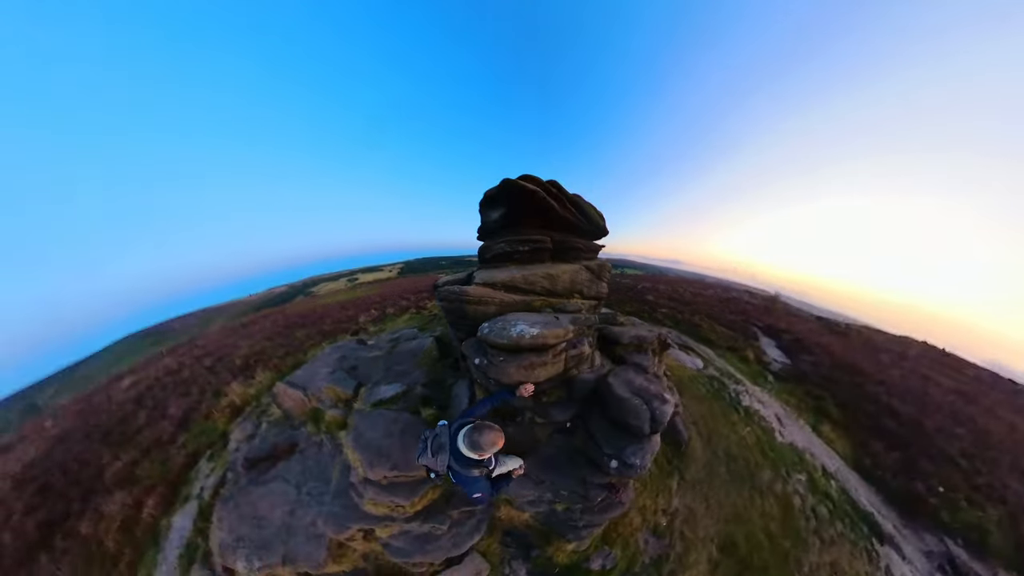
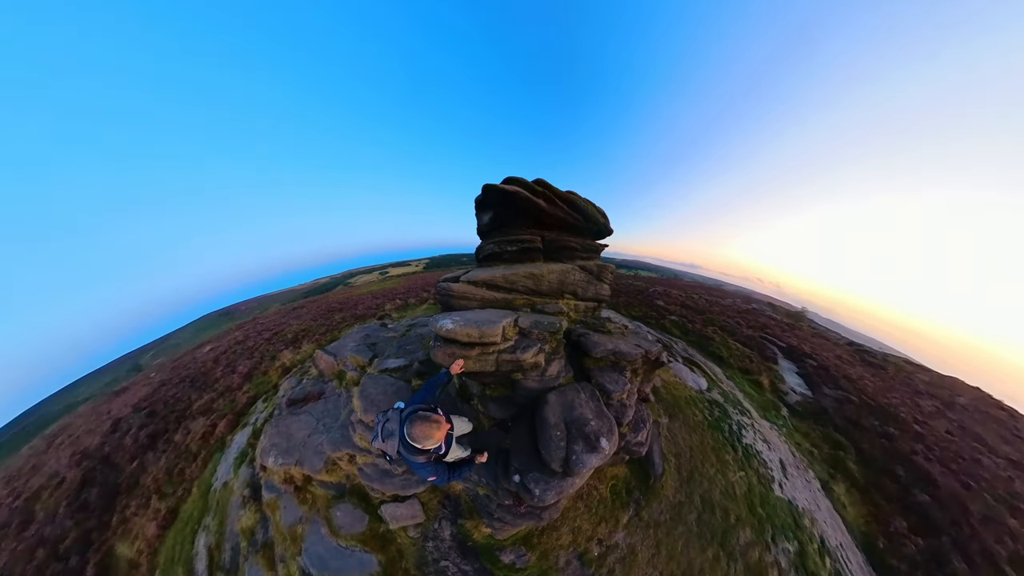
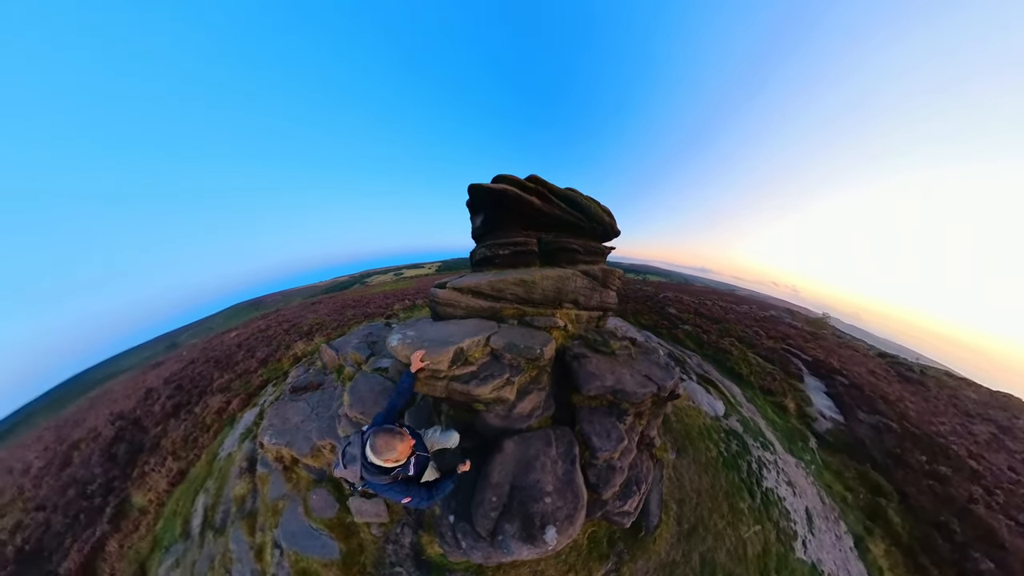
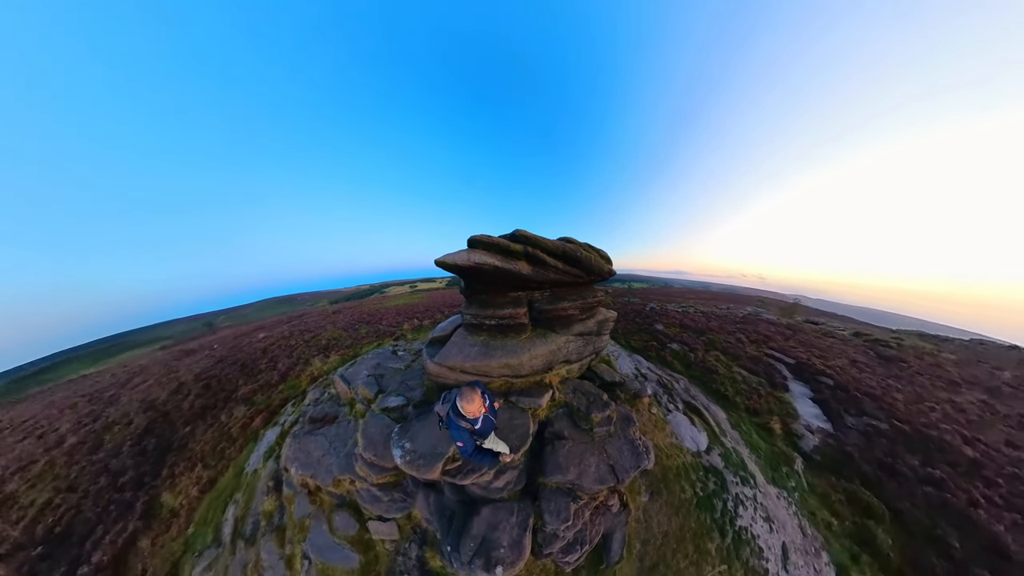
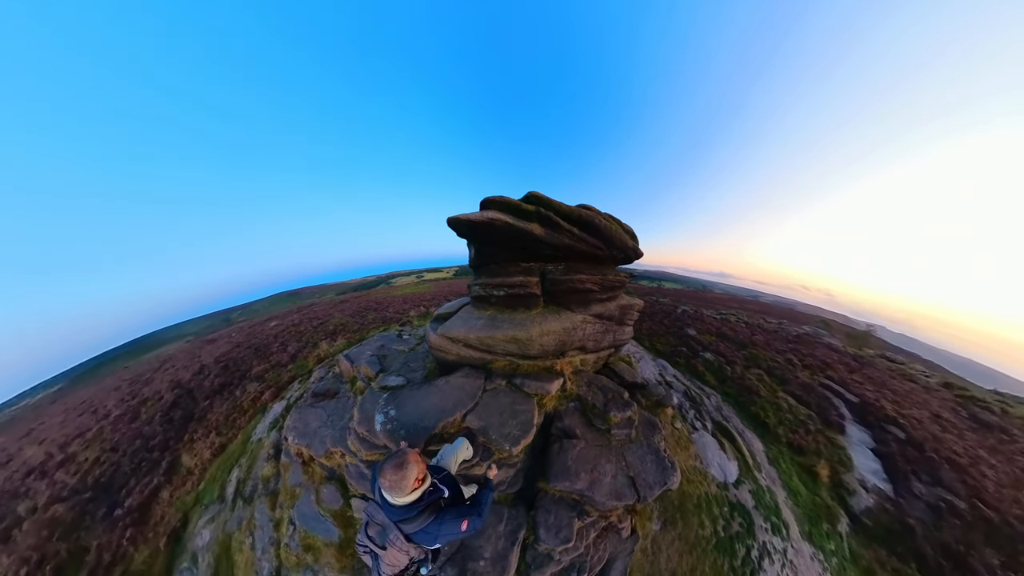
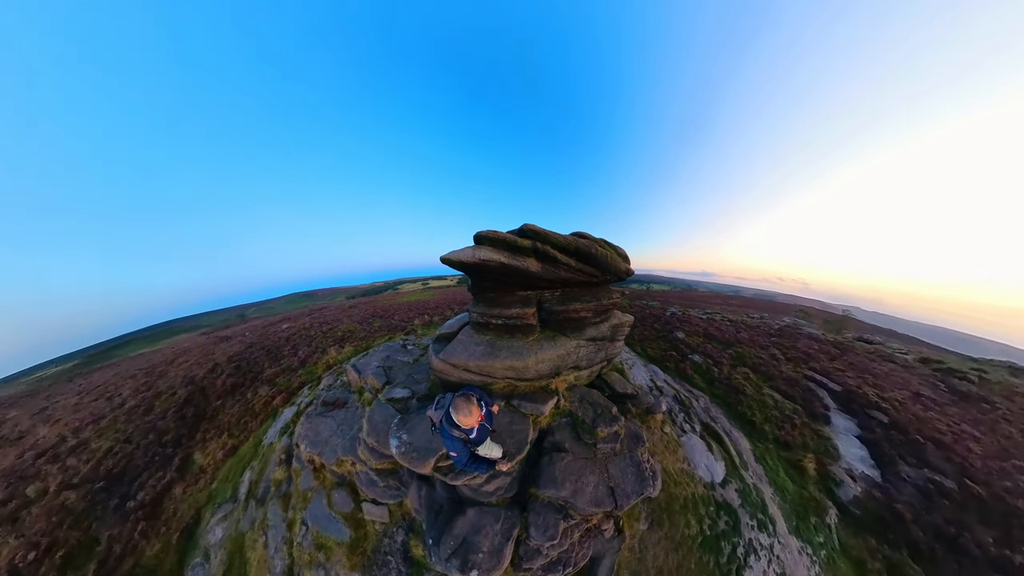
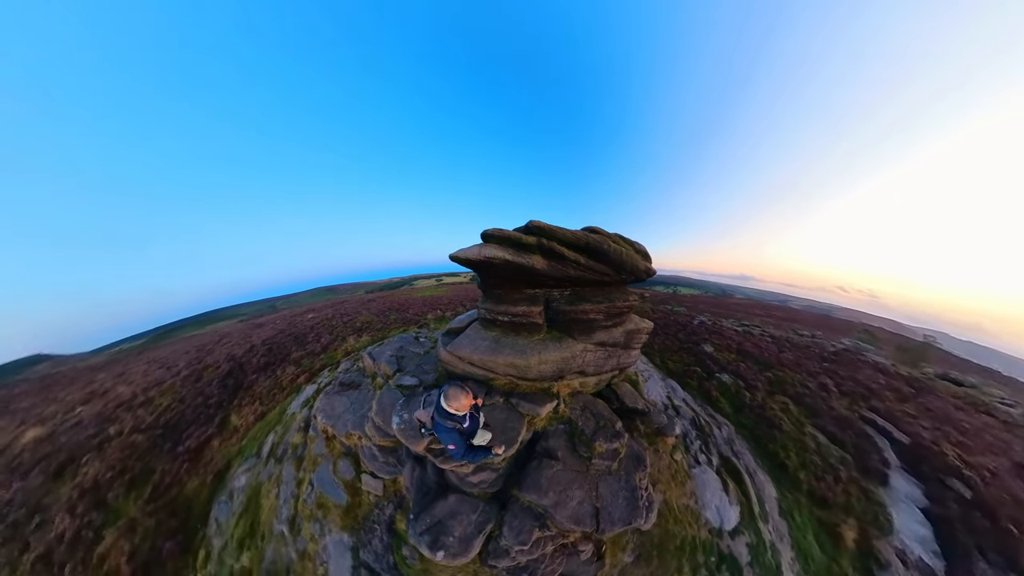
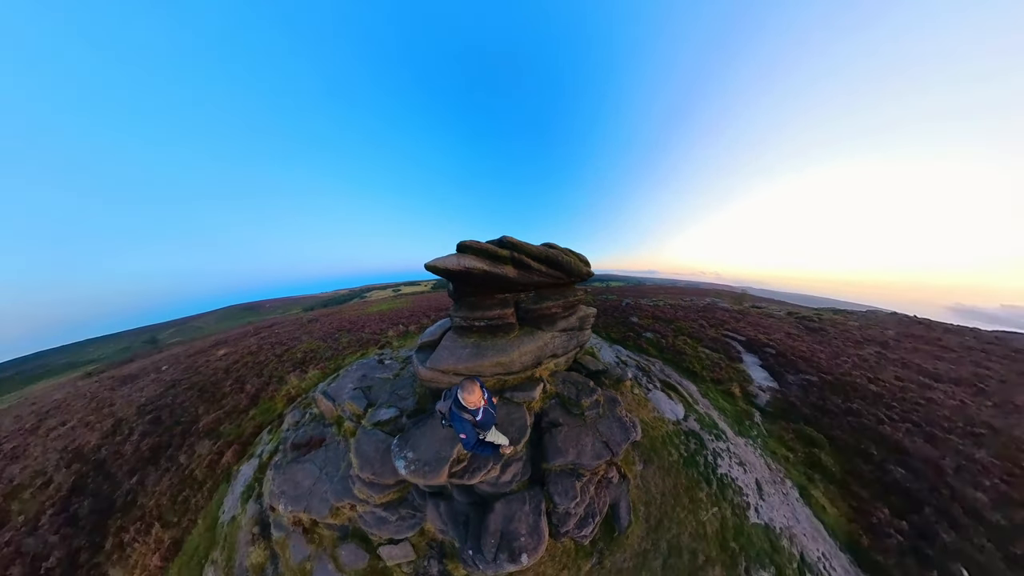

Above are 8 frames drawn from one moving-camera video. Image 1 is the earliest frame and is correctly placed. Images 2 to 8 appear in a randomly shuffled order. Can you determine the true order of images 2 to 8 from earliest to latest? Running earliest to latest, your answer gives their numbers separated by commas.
2, 3, 5, 7, 6, 4, 8
